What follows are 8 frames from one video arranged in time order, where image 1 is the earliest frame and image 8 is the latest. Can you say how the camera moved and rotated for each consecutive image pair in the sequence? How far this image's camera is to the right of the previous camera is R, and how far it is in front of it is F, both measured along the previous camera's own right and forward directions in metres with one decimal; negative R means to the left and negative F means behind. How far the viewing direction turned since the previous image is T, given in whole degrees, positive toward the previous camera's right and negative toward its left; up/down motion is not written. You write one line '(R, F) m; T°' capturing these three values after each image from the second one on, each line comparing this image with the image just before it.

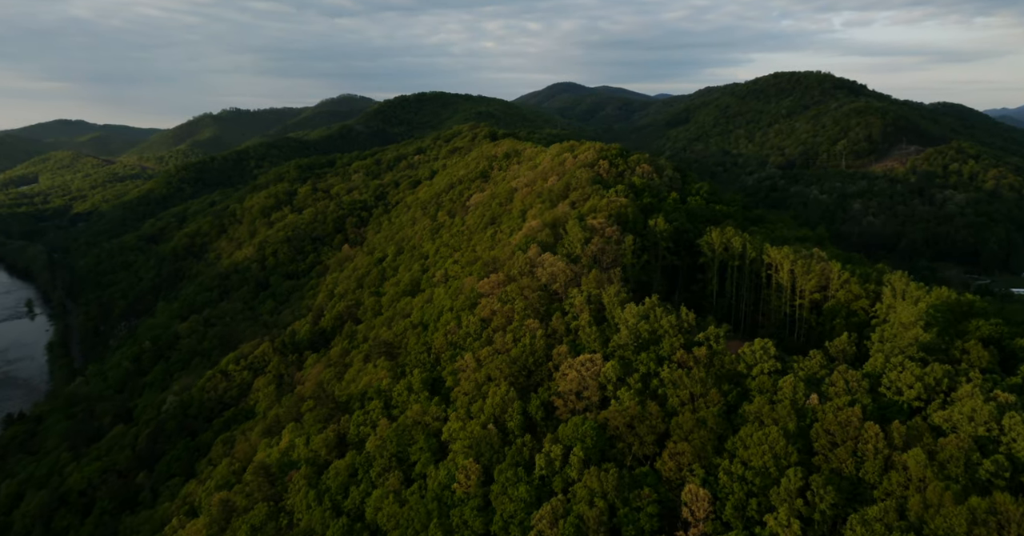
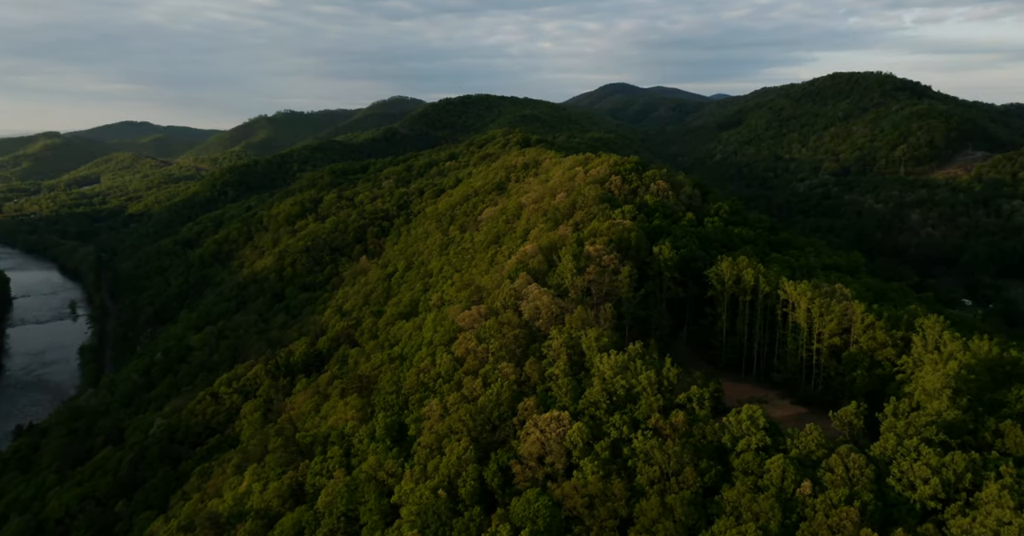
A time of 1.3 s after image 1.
(+3.5, +3.5) m; -4°
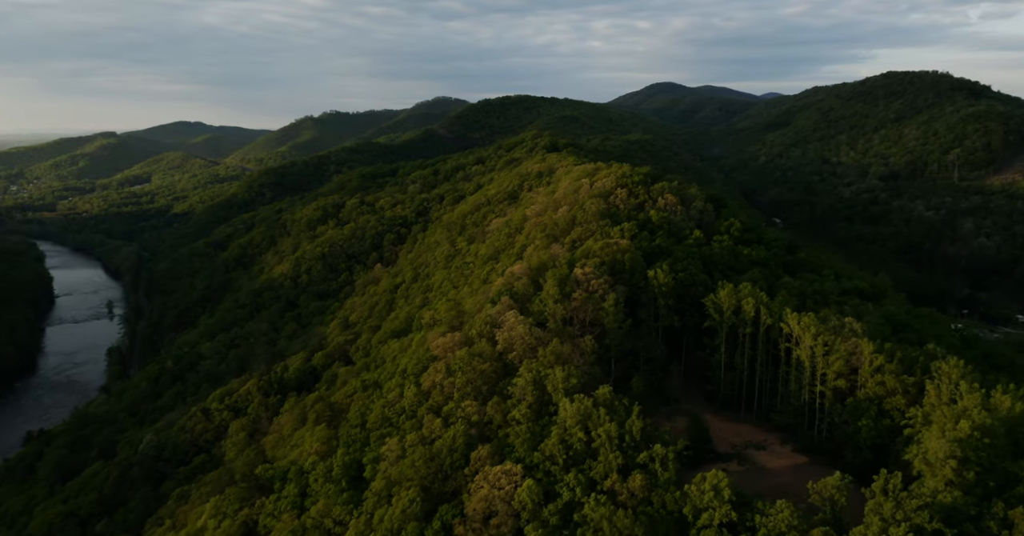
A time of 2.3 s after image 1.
(+3.3, +2.6) m; -4°
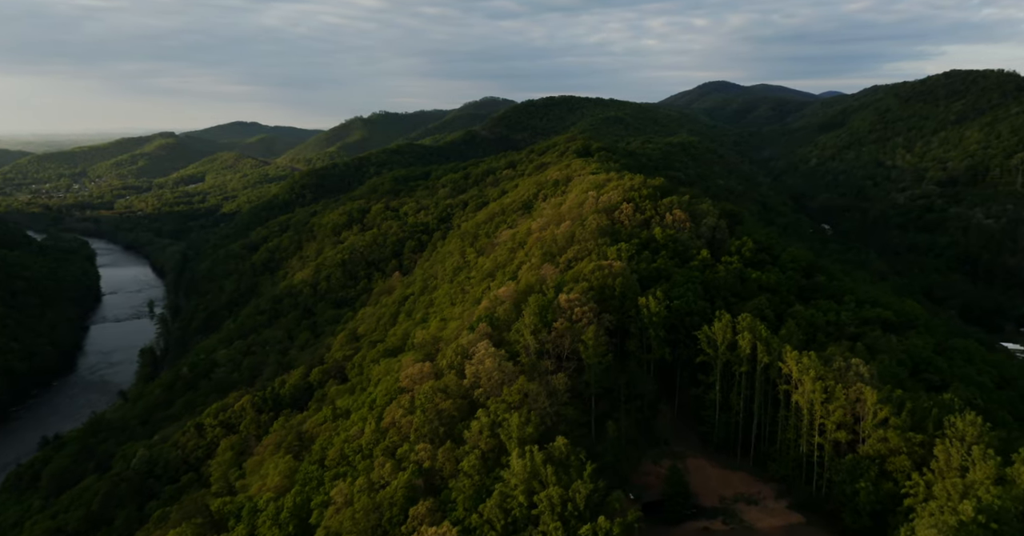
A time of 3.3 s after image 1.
(+3.5, +2.5) m; -4°
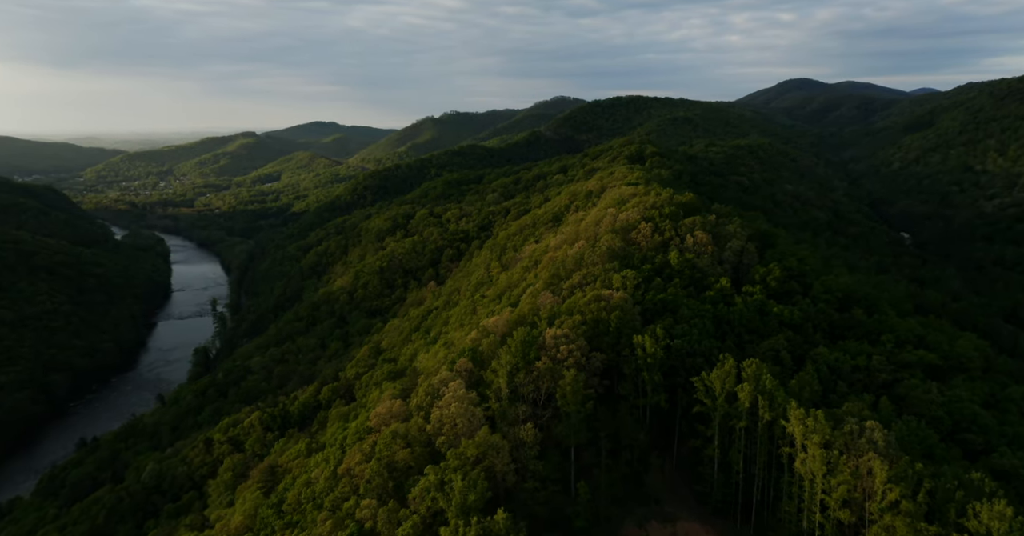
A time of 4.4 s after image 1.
(+4.0, +2.8) m; -6°
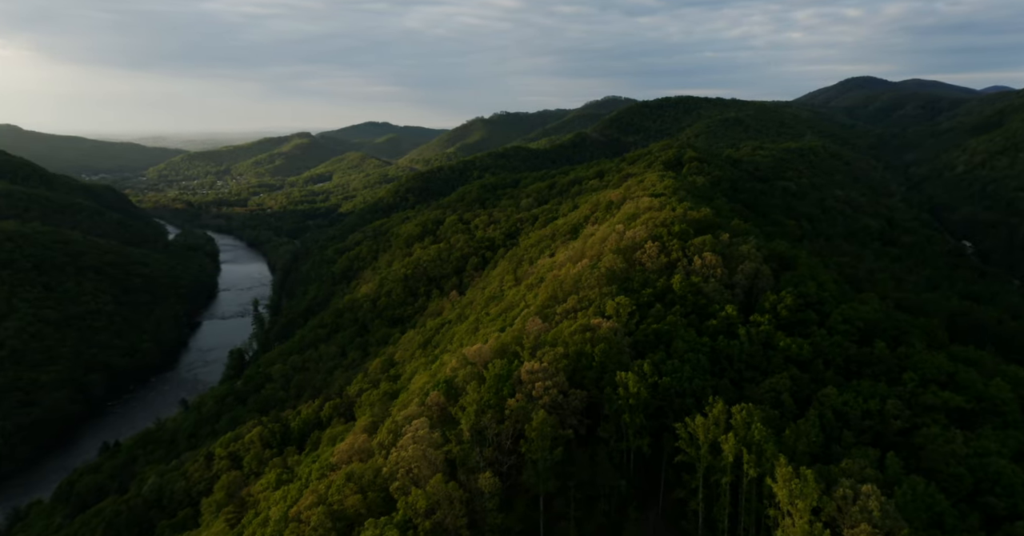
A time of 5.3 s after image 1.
(+3.3, +2.1) m; -4°
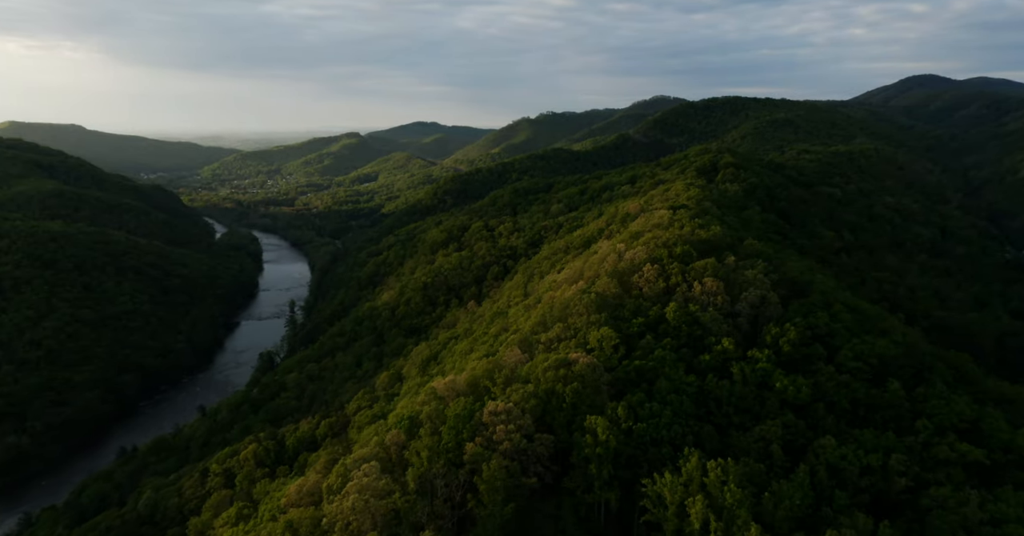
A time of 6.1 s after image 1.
(+3.4, +2.1) m; -4°
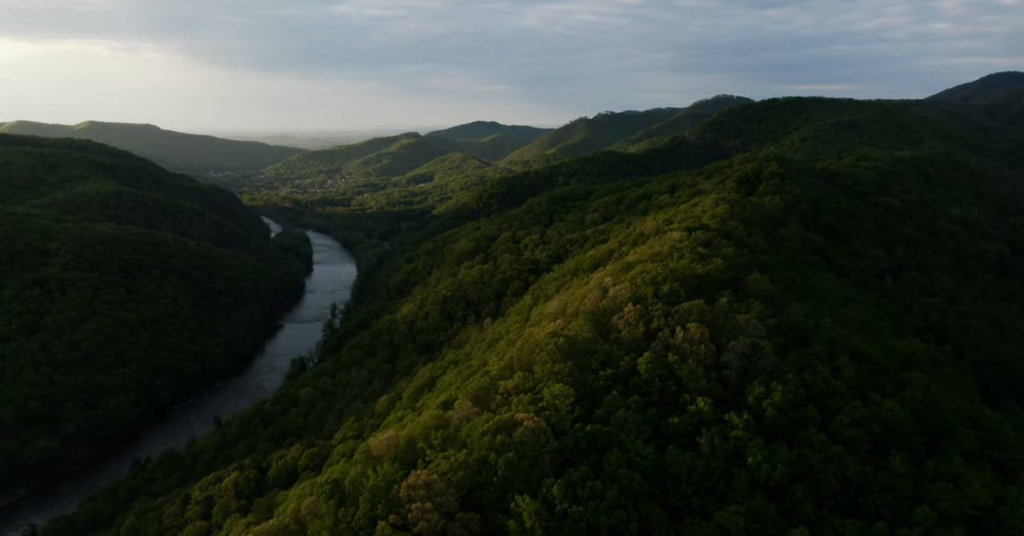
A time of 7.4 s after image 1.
(+4.9, +3.1) m; -5°
